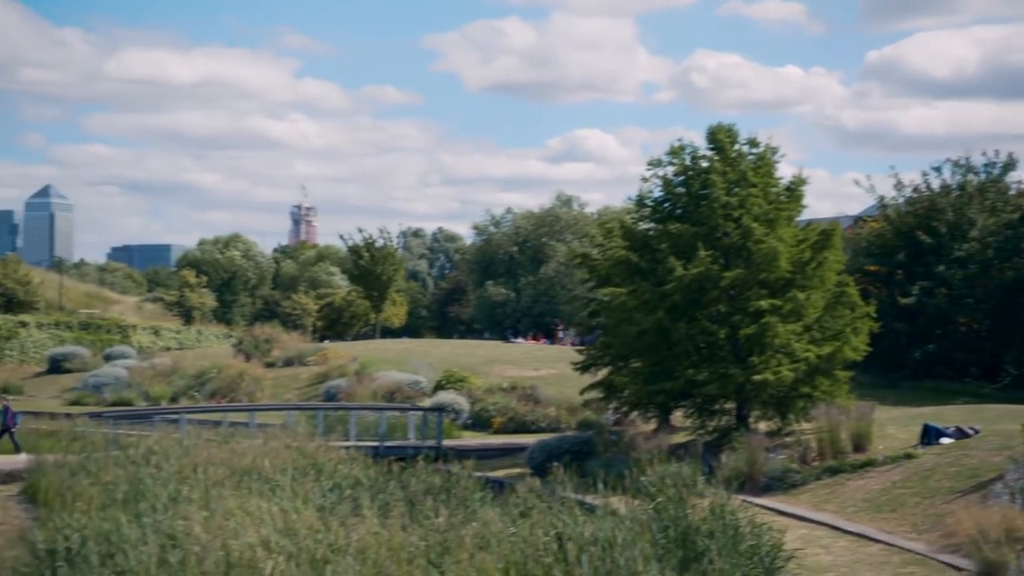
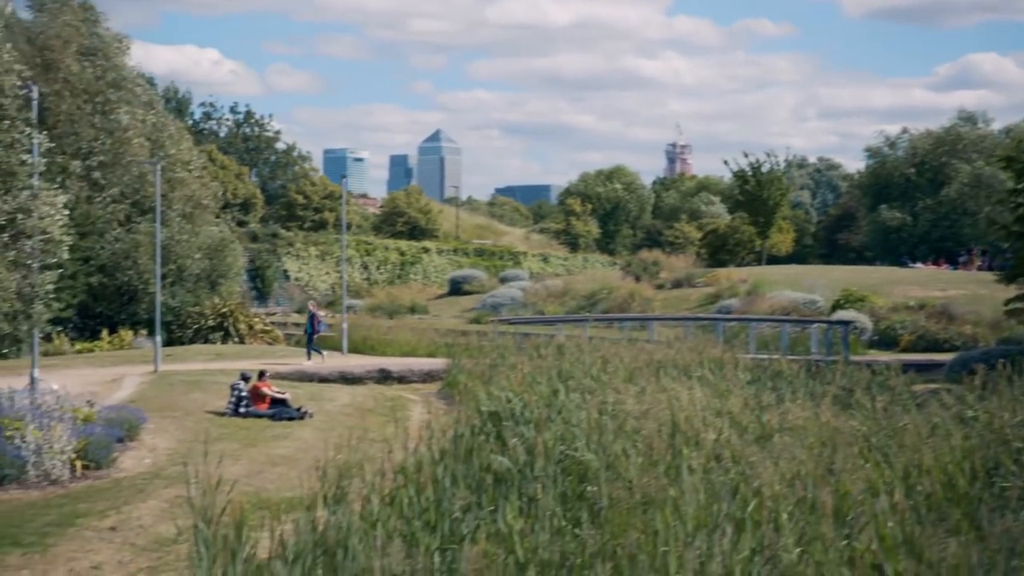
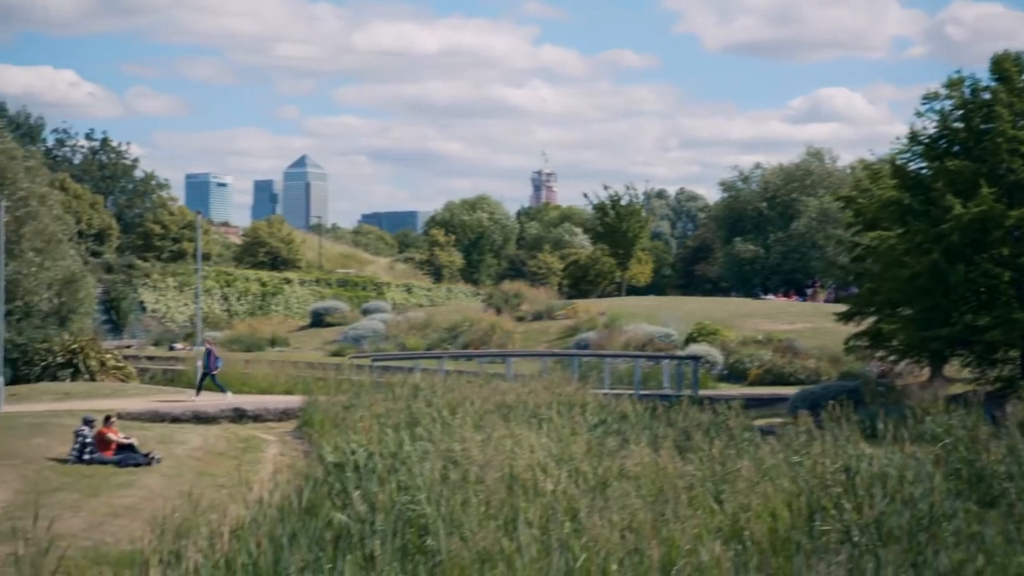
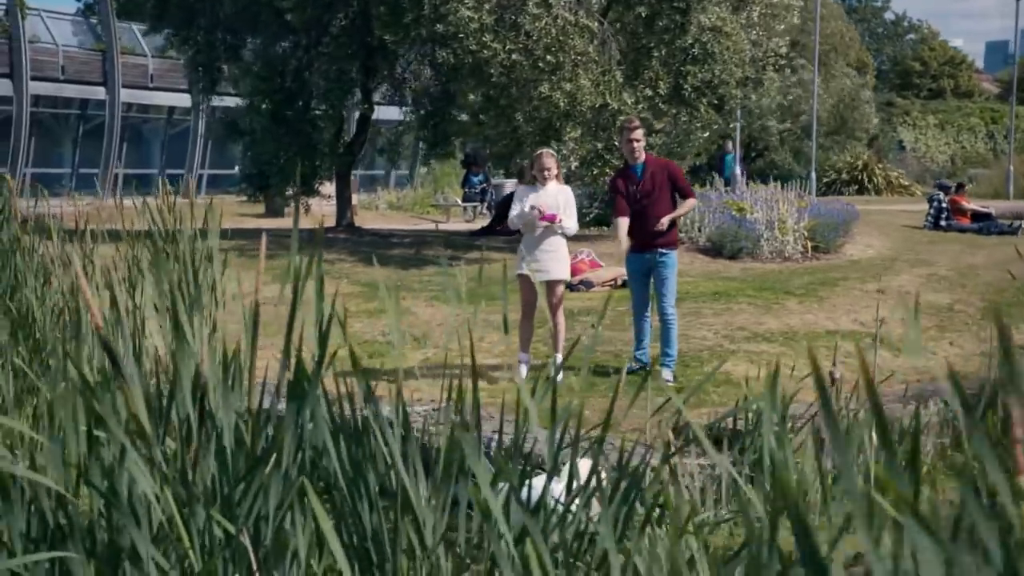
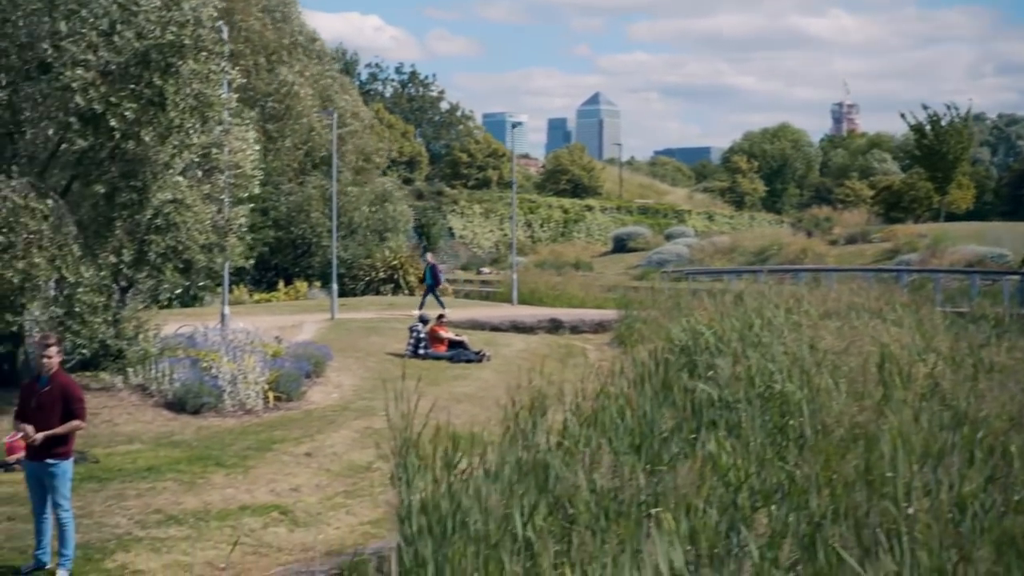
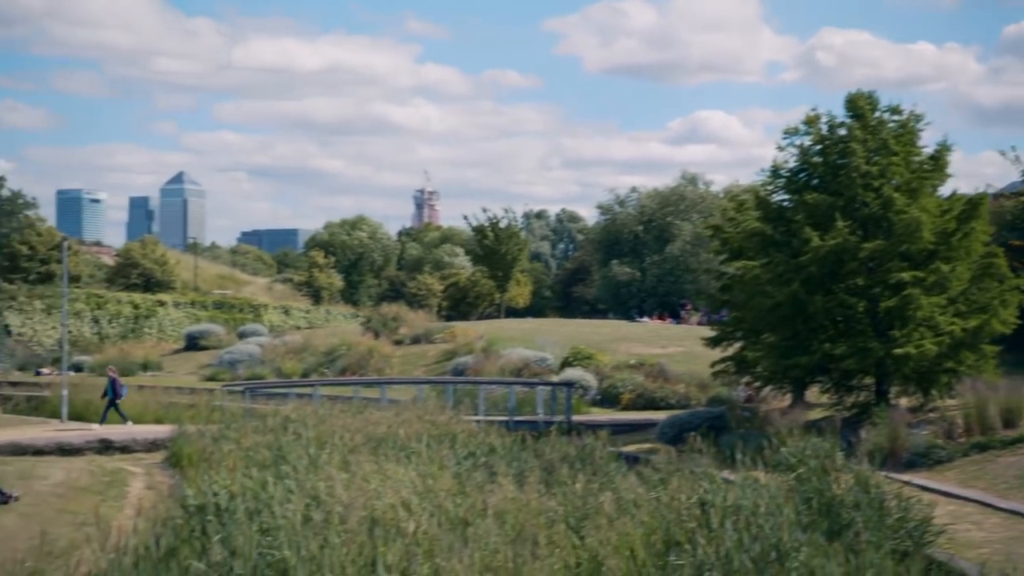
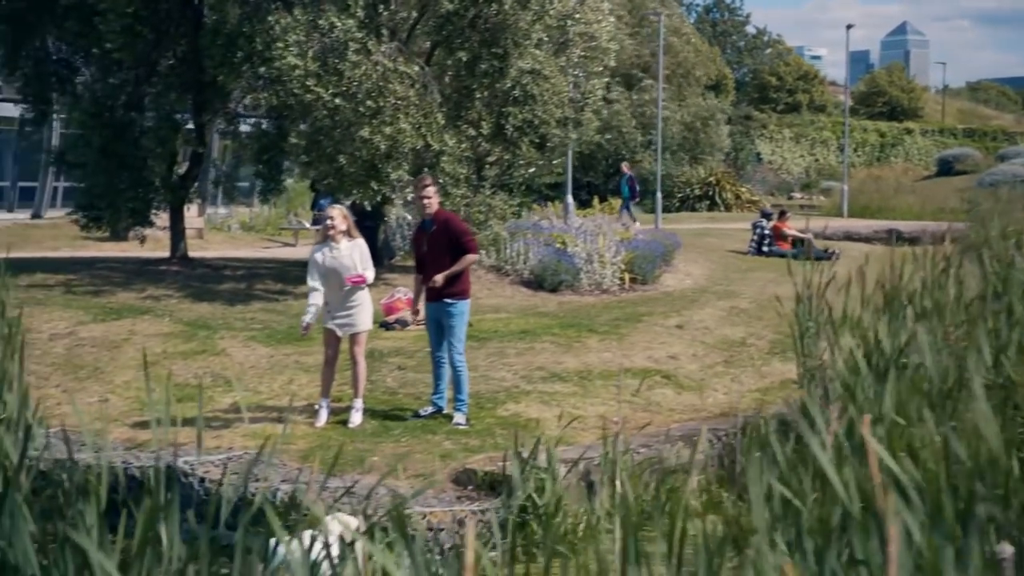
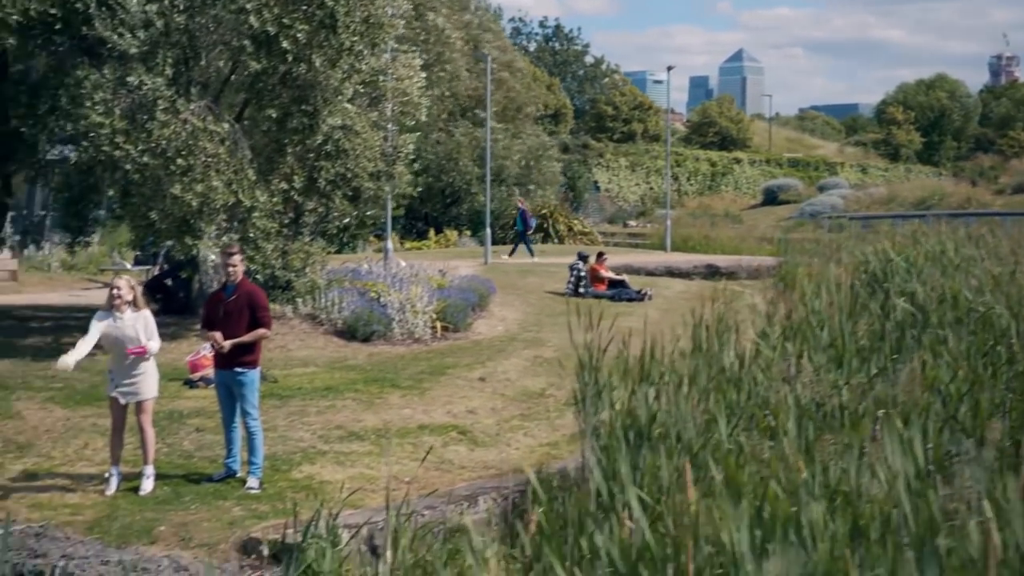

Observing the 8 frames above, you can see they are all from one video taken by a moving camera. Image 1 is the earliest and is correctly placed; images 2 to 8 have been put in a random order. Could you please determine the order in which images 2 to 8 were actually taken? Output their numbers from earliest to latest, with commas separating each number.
6, 3, 2, 5, 8, 7, 4
